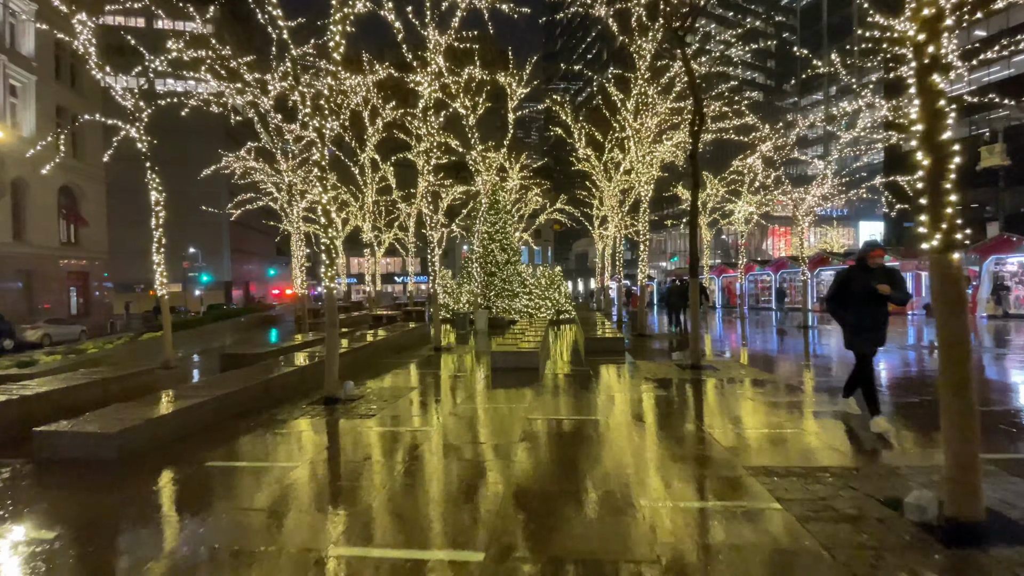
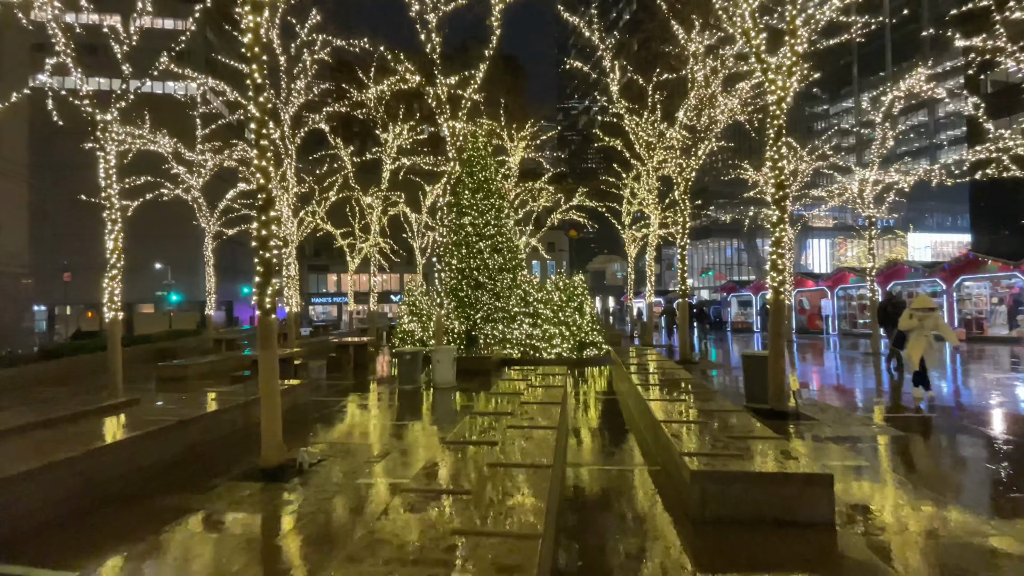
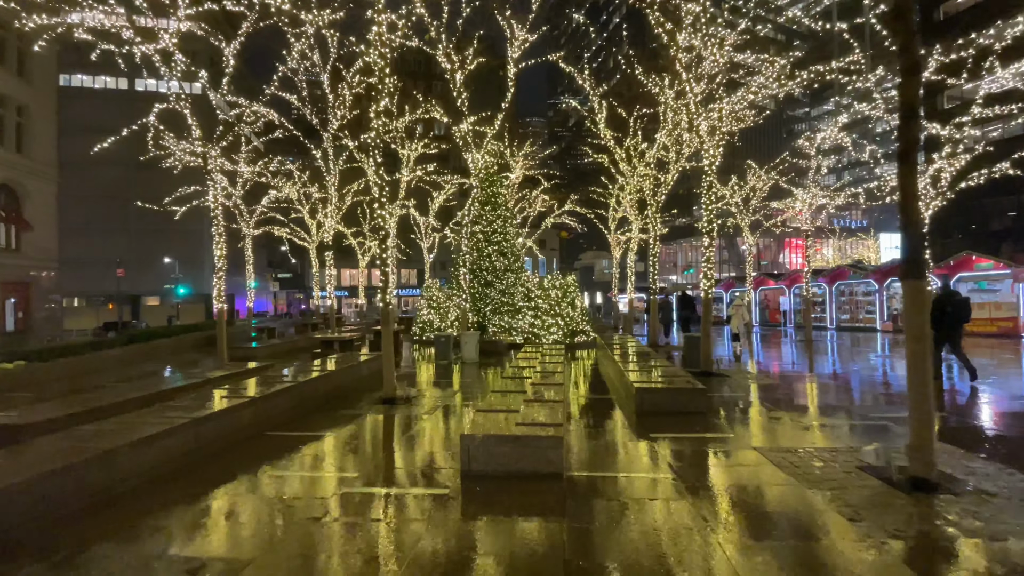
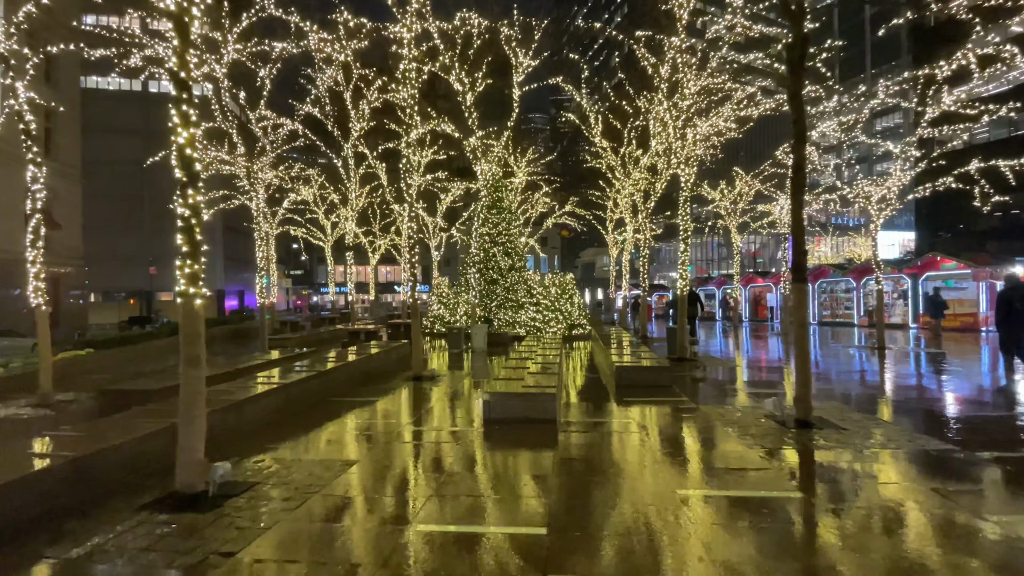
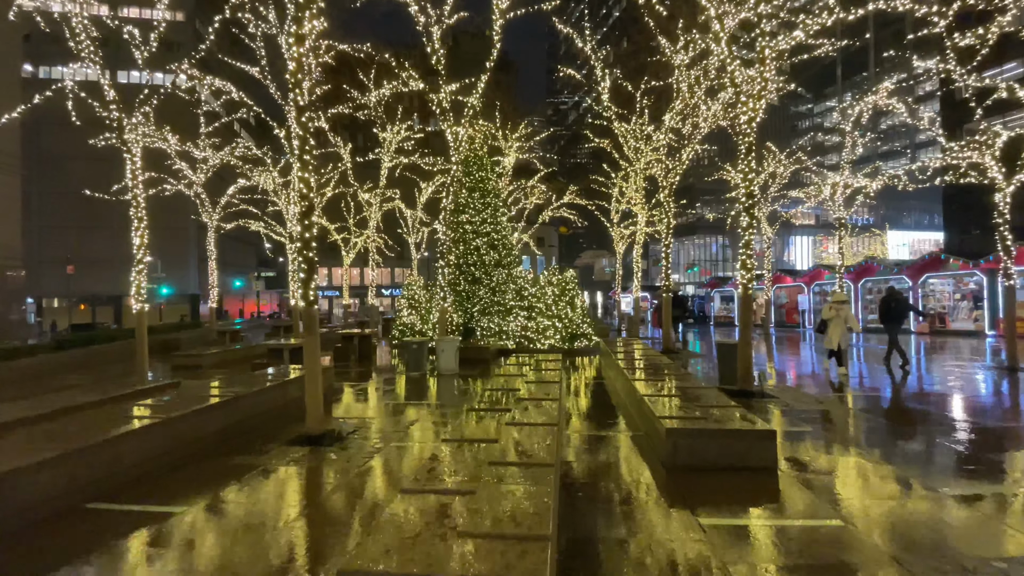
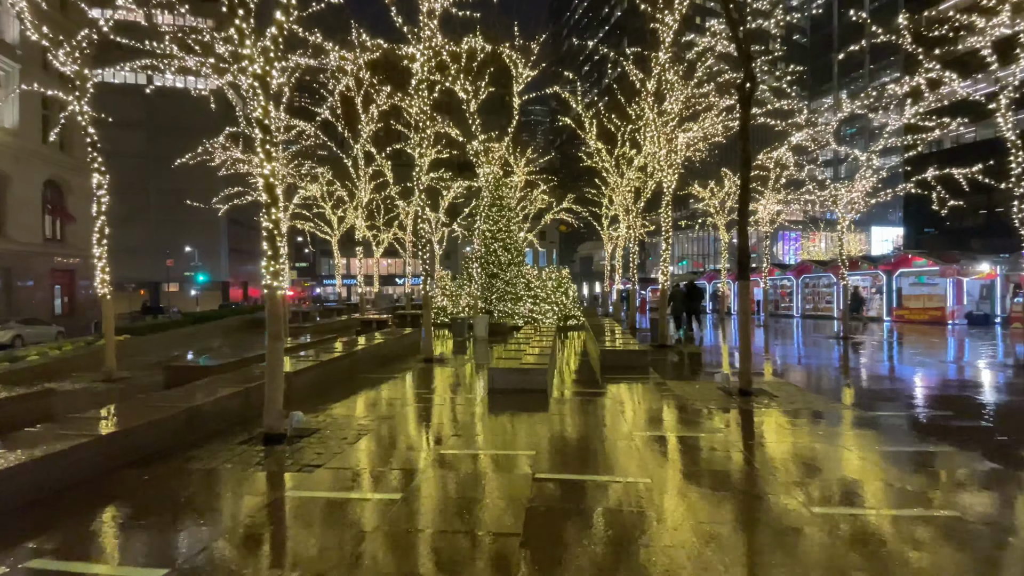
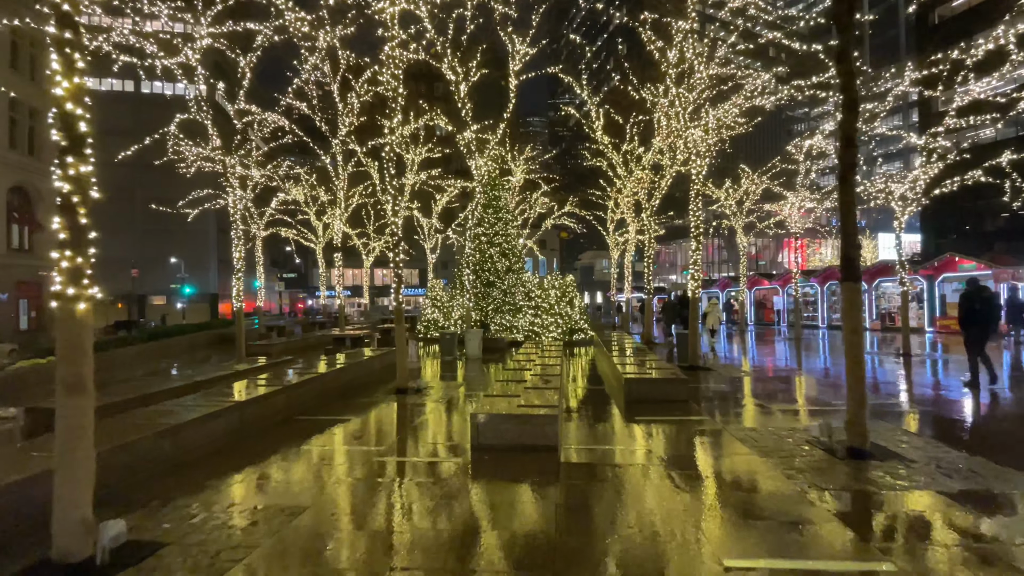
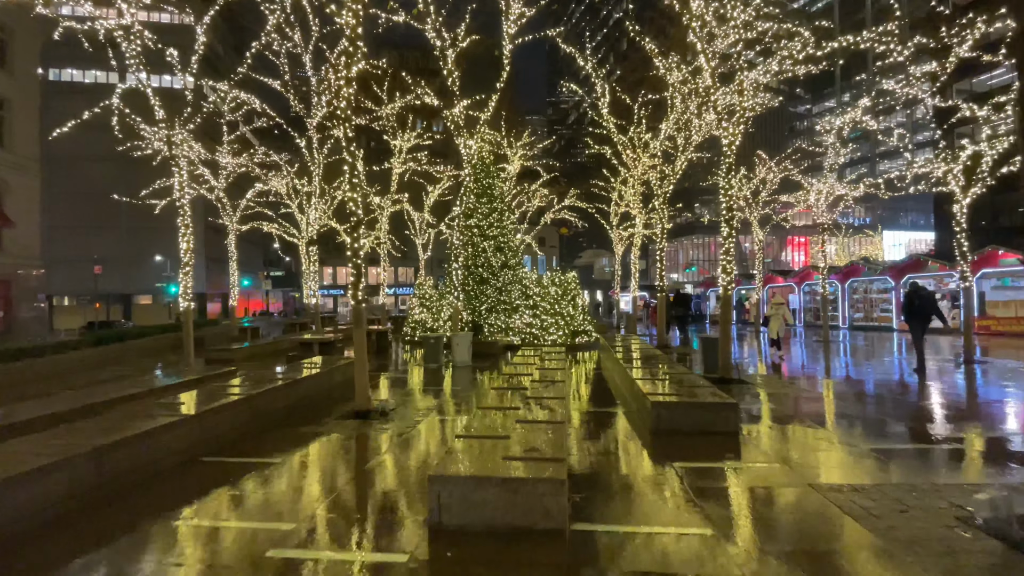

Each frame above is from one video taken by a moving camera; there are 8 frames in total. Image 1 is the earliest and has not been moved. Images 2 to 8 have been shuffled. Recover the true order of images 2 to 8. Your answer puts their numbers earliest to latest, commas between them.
6, 4, 7, 3, 8, 5, 2
